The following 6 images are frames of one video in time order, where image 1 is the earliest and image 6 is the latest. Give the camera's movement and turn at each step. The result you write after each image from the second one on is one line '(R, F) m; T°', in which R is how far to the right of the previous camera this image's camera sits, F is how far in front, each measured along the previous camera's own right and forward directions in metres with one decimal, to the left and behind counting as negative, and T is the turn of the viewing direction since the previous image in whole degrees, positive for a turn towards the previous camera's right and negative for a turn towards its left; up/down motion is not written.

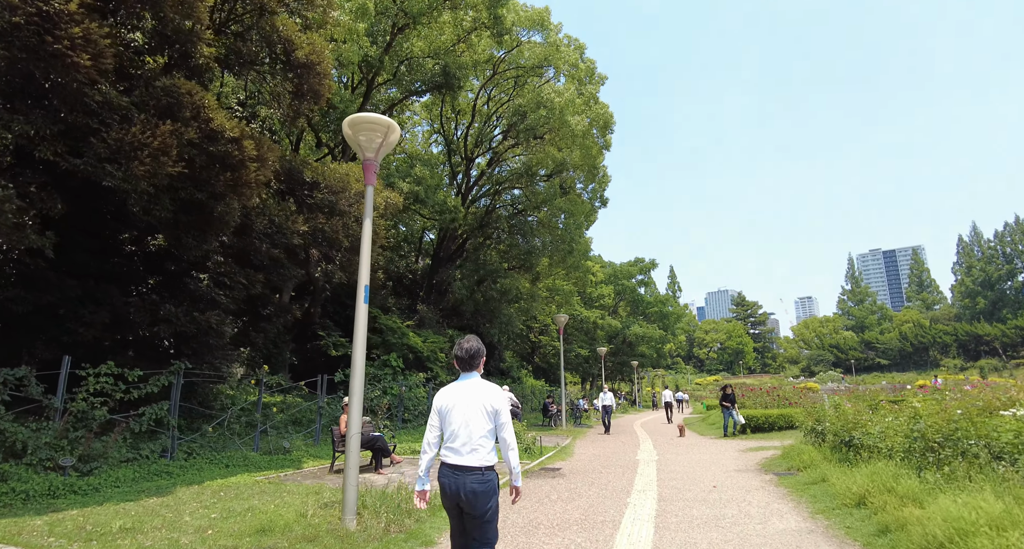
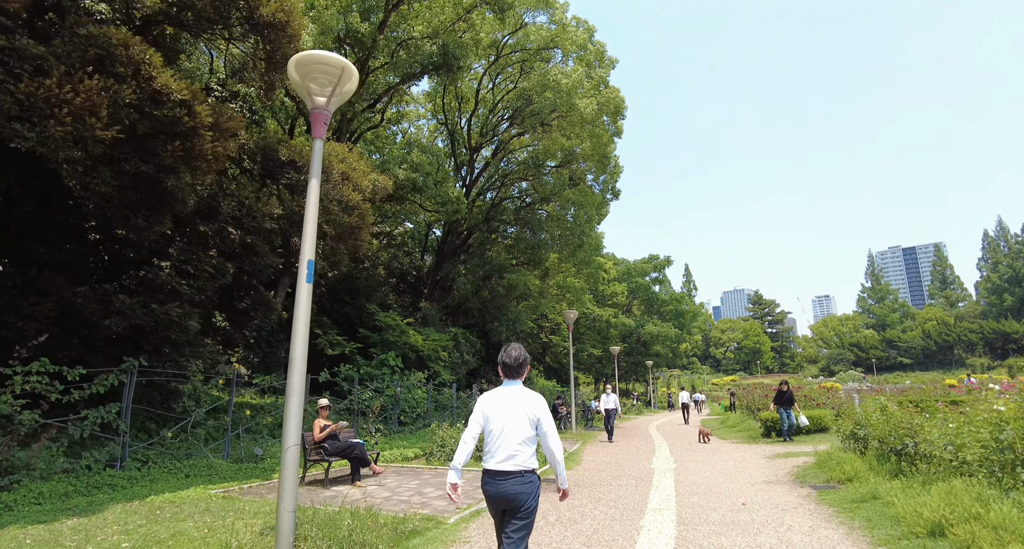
(+0.3, +1.1) m; -1°
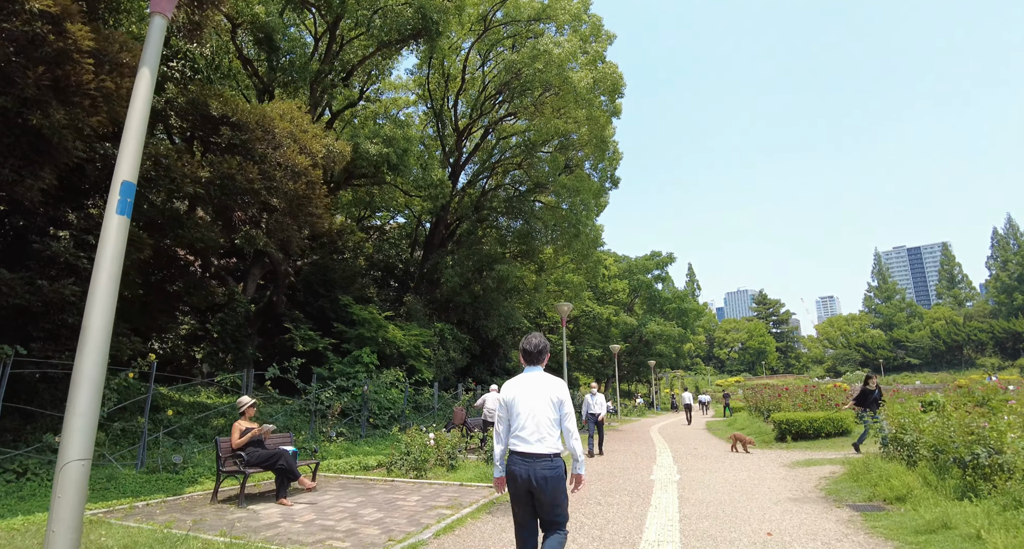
(+0.5, +1.5) m; 0°
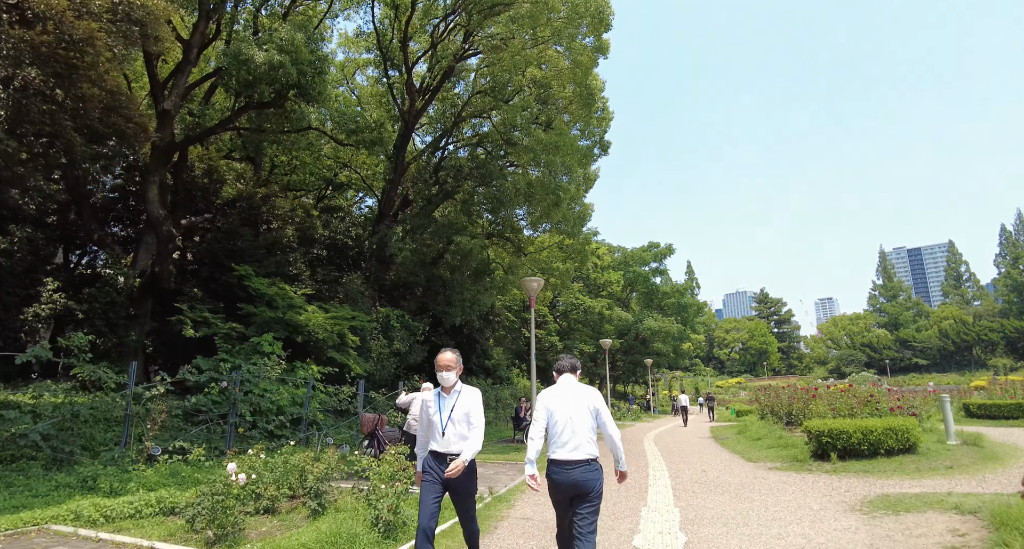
(+1.1, +3.6) m; 0°
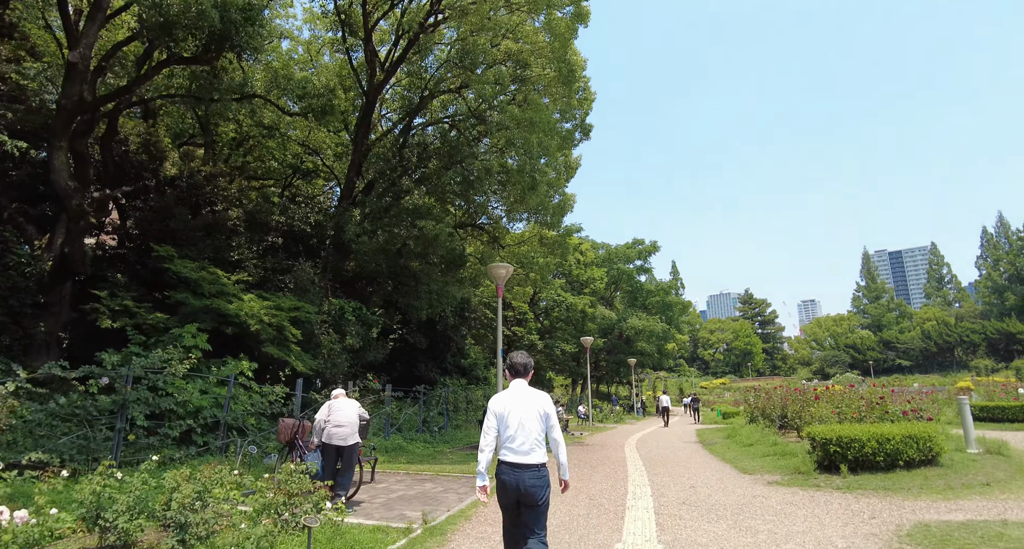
(+0.5, +1.4) m; +1°
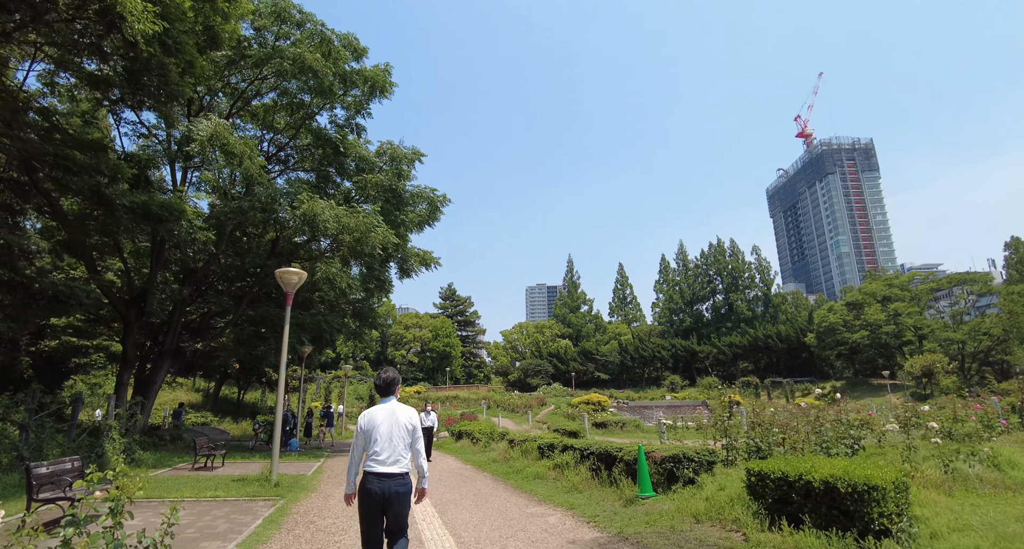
(+0.6, -1.2) m; +4°
